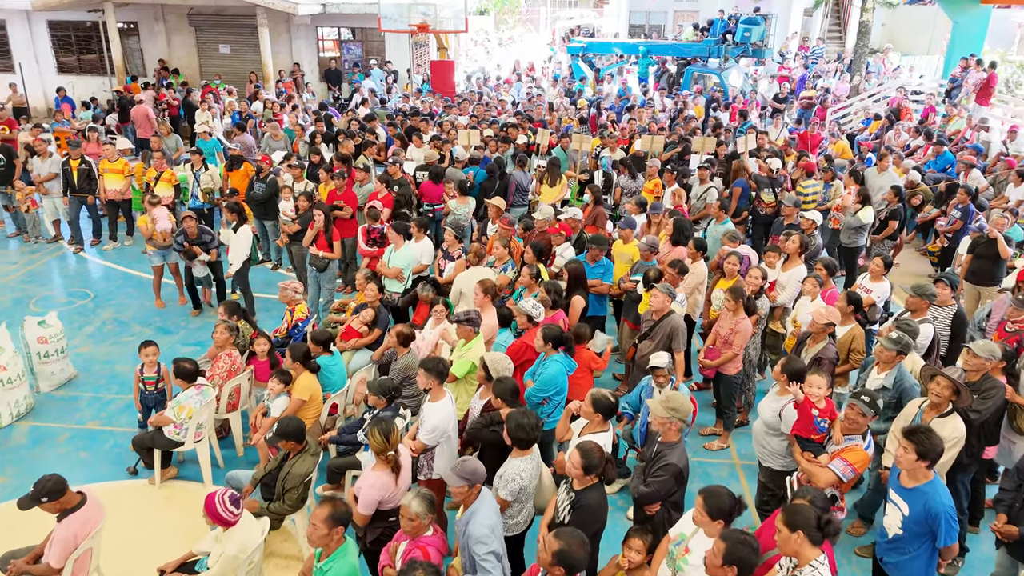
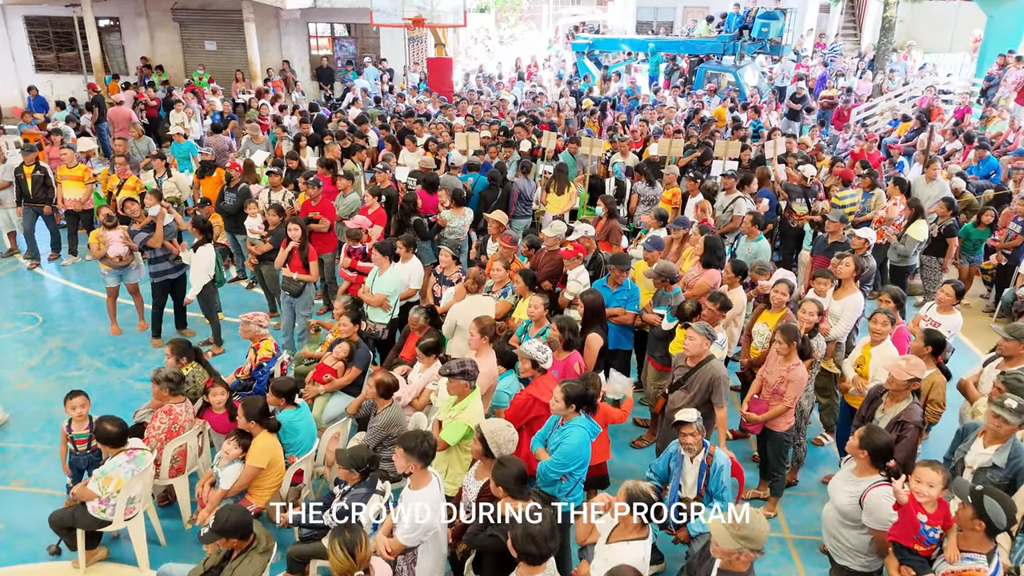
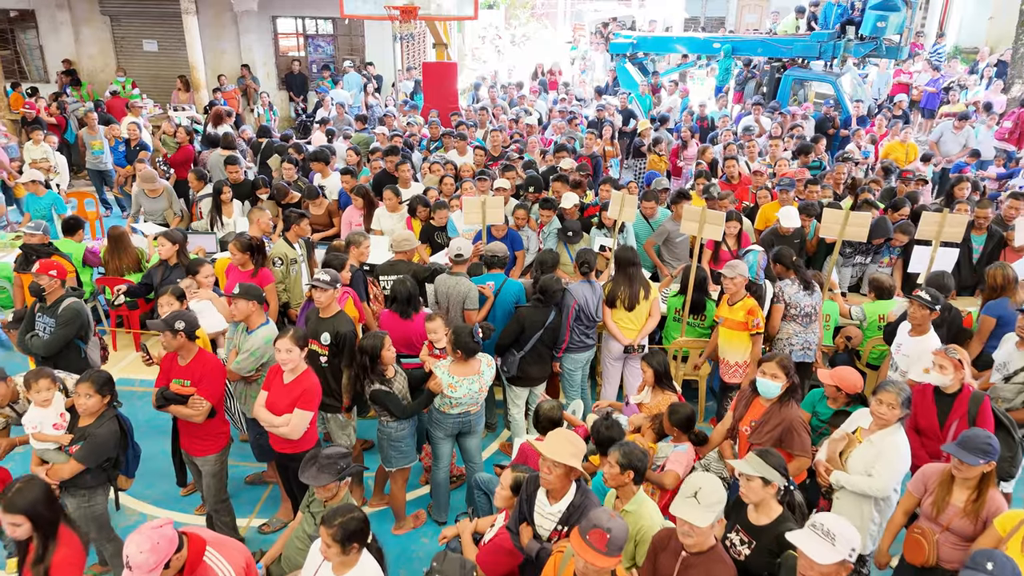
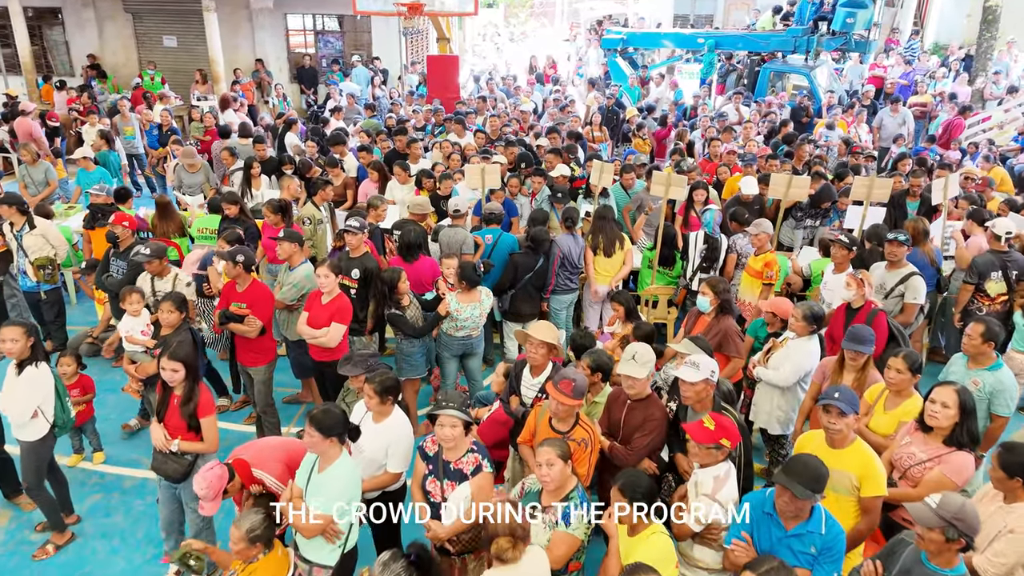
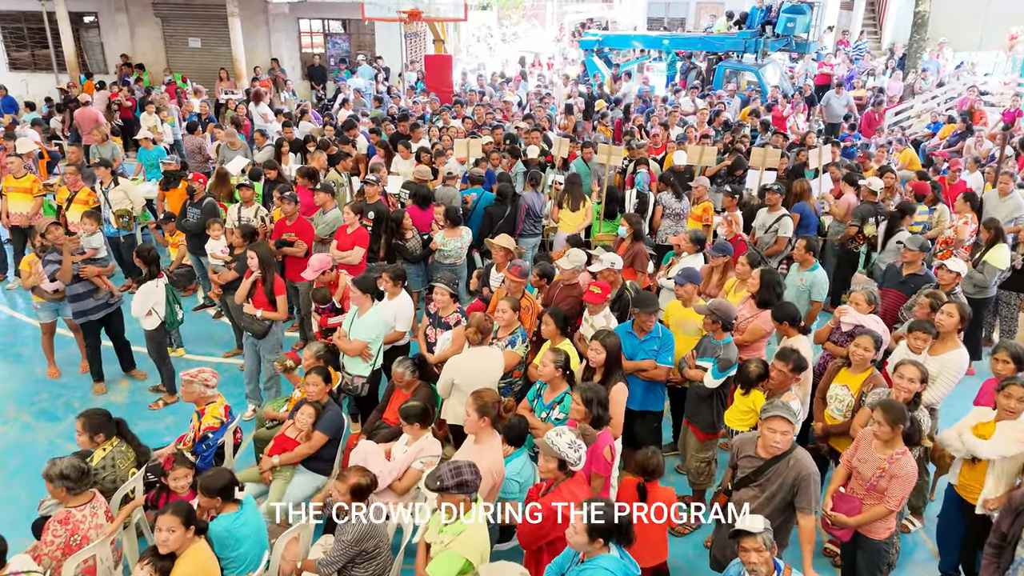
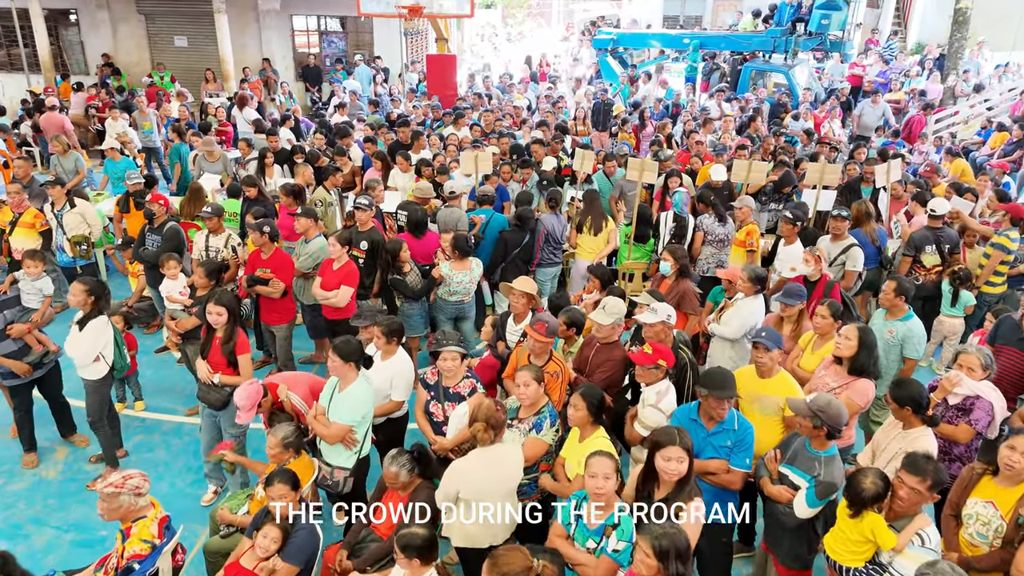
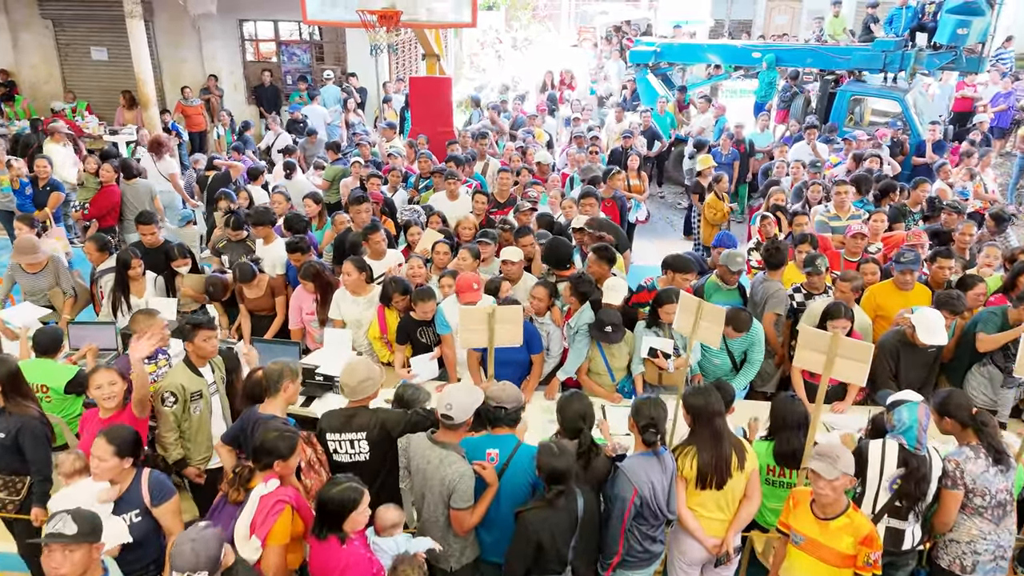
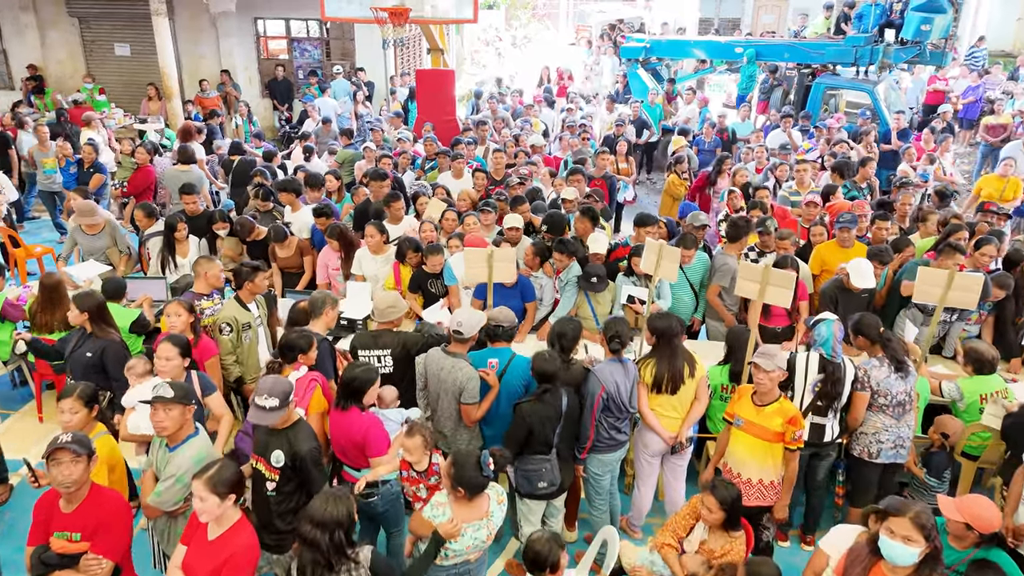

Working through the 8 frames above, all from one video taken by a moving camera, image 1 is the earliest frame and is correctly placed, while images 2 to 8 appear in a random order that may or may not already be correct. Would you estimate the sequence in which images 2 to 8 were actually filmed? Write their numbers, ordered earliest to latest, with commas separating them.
2, 5, 6, 4, 3, 8, 7
